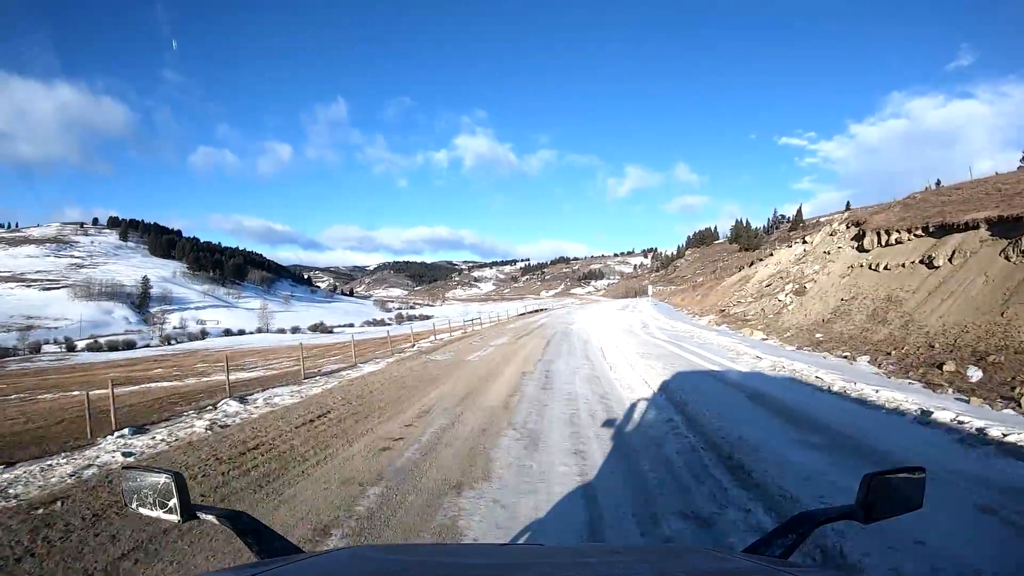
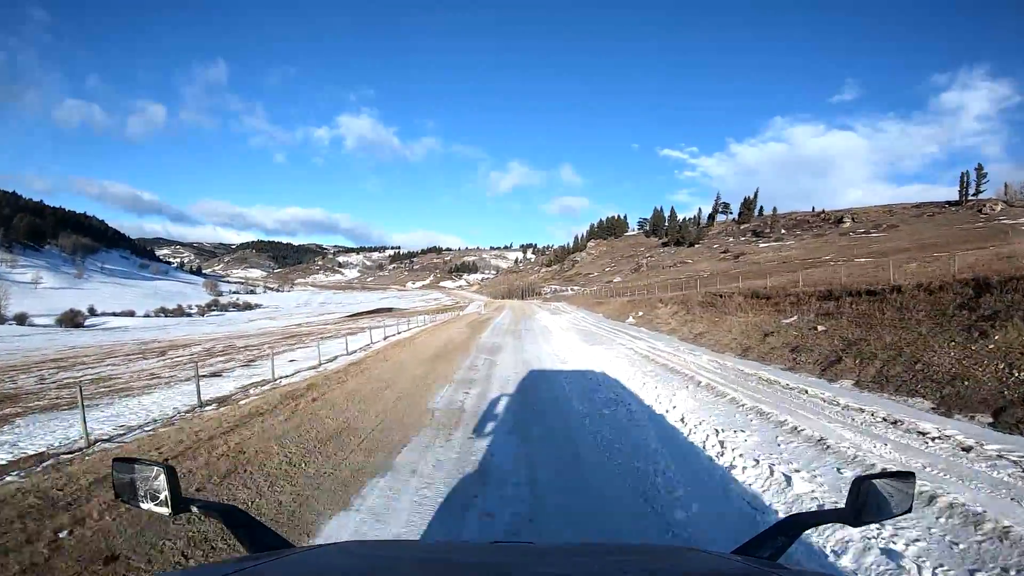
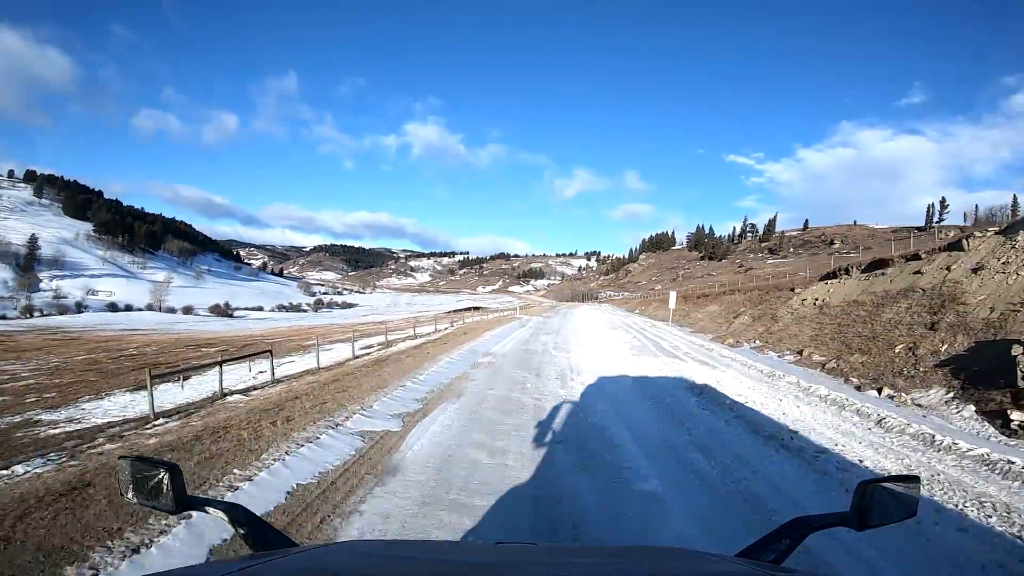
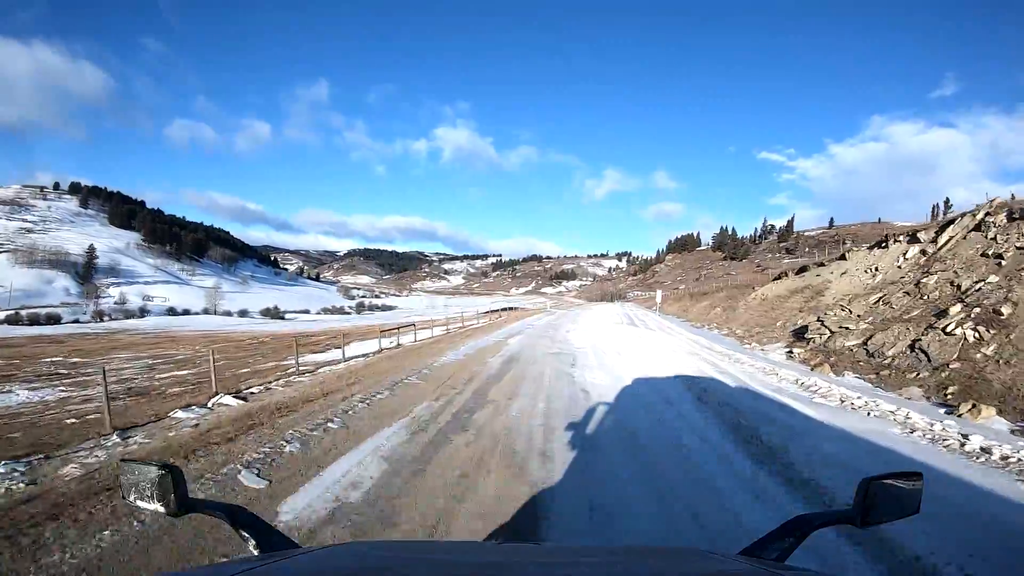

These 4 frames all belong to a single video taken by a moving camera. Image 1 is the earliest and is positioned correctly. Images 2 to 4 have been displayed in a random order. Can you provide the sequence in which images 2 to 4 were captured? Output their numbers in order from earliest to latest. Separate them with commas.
4, 3, 2
